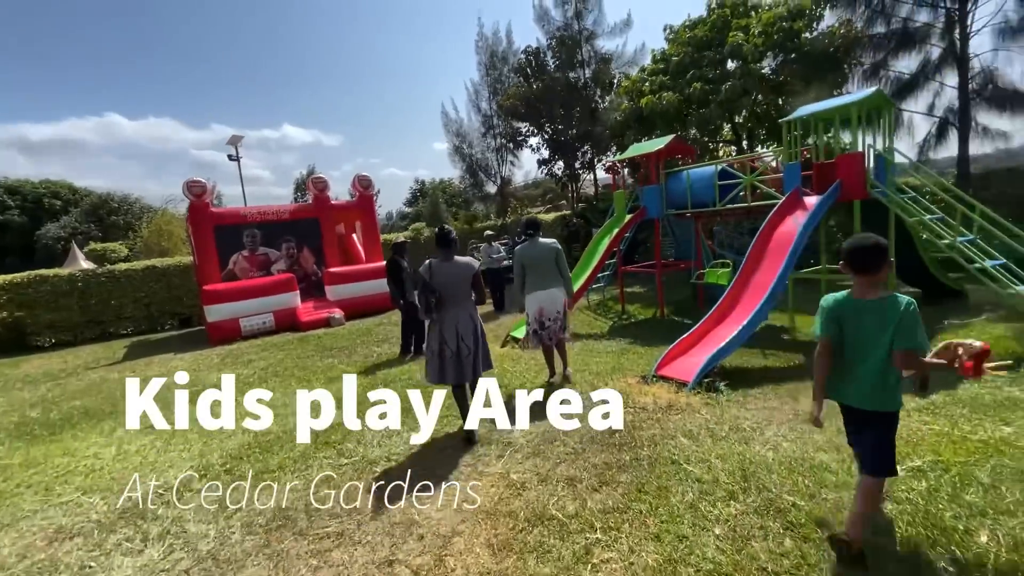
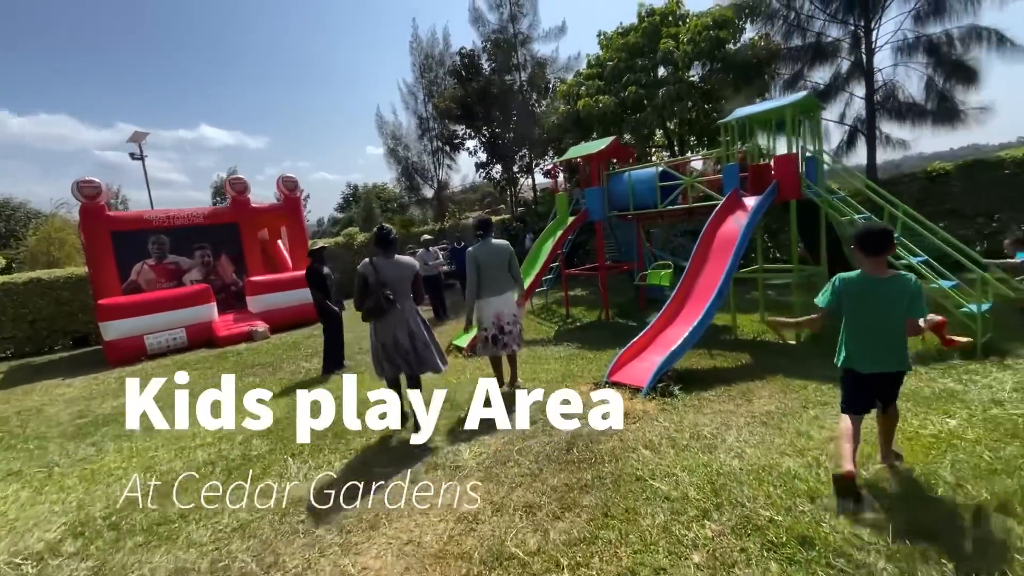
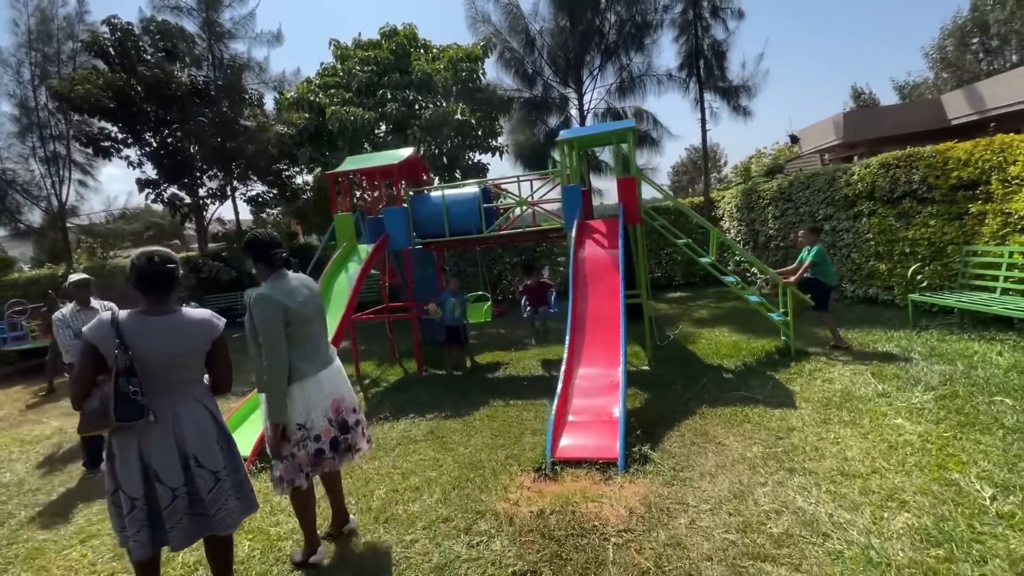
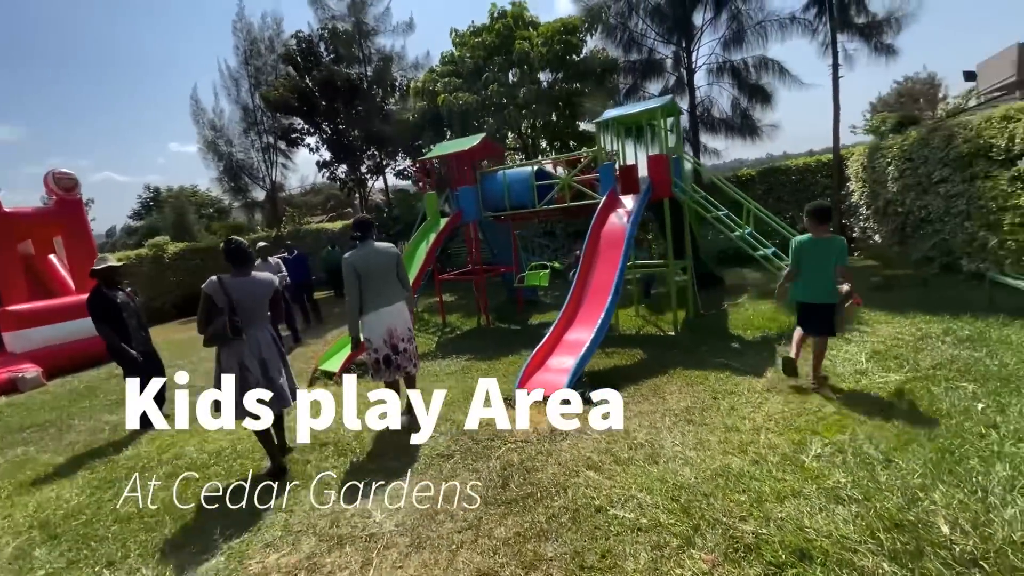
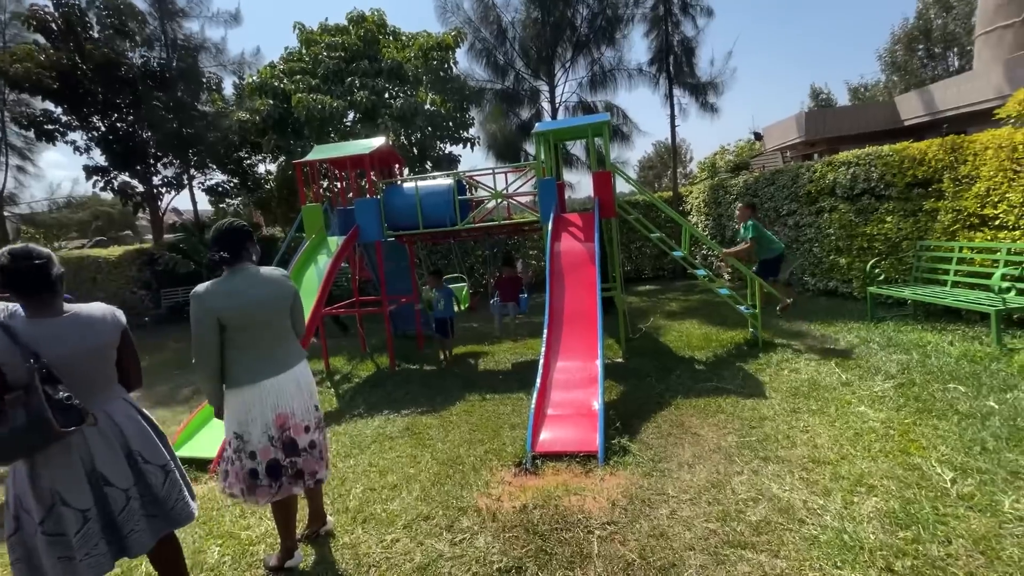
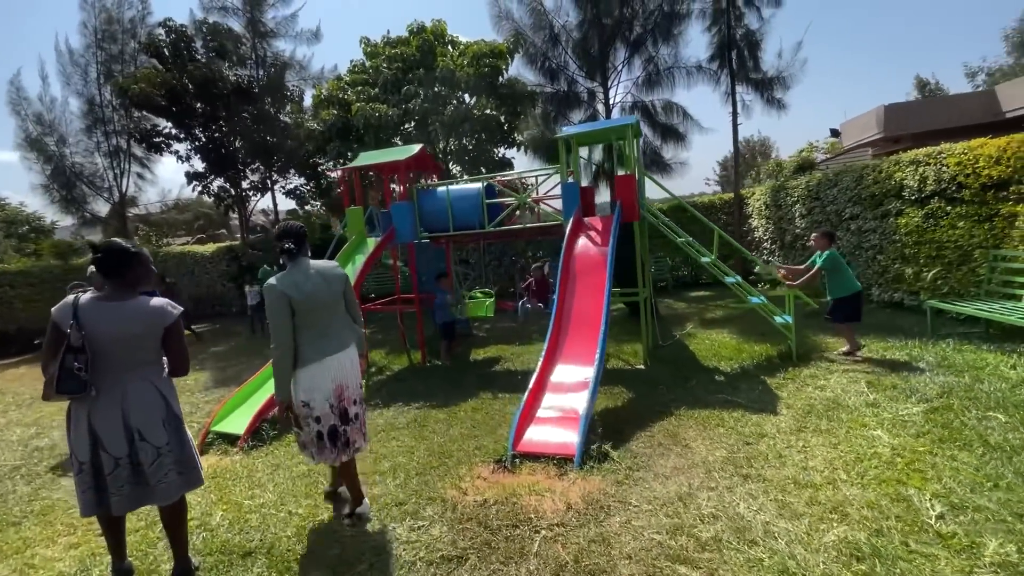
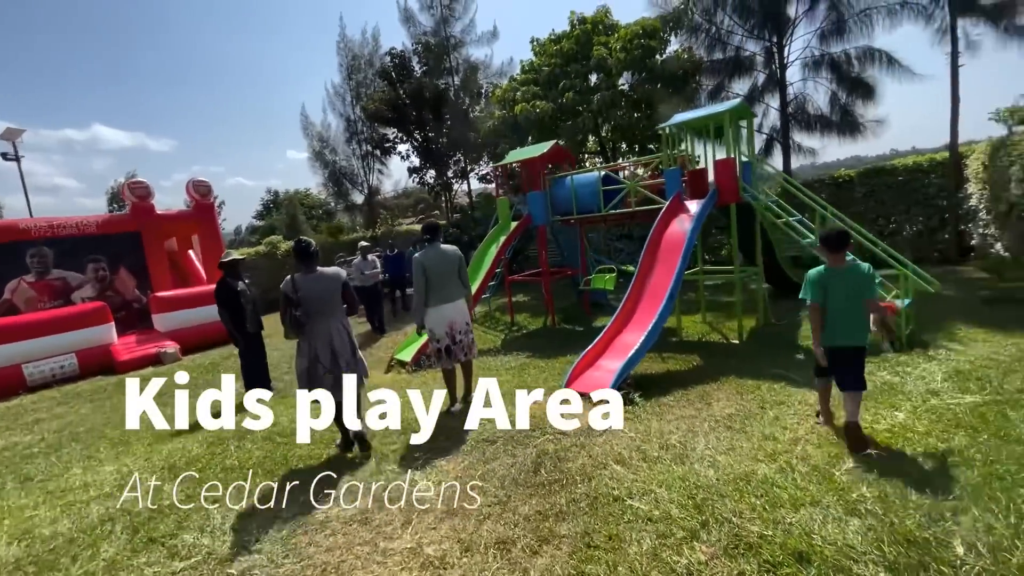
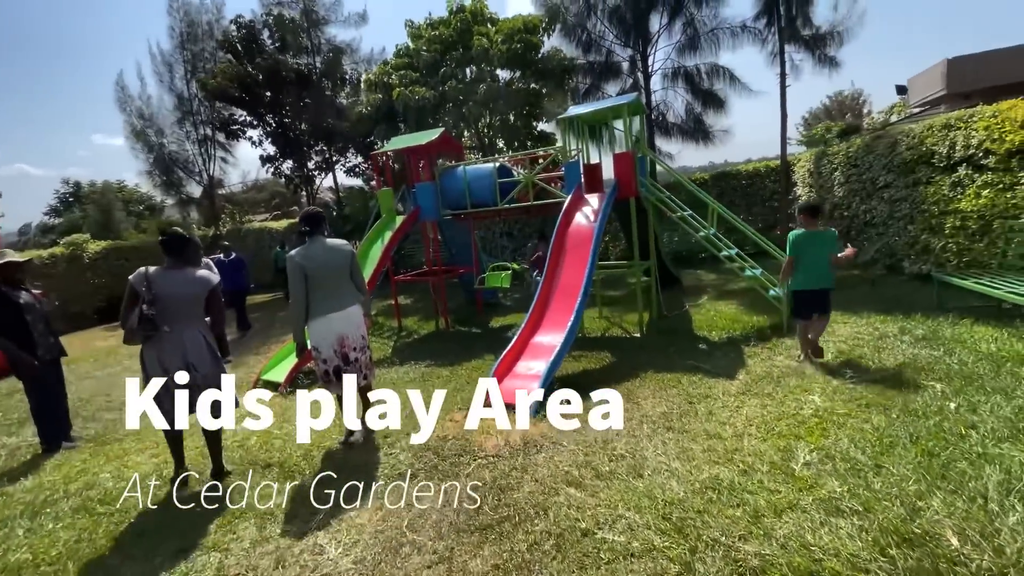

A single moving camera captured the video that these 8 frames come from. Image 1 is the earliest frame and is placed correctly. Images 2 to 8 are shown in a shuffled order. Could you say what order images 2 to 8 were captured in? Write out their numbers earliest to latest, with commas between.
2, 7, 4, 8, 6, 3, 5
